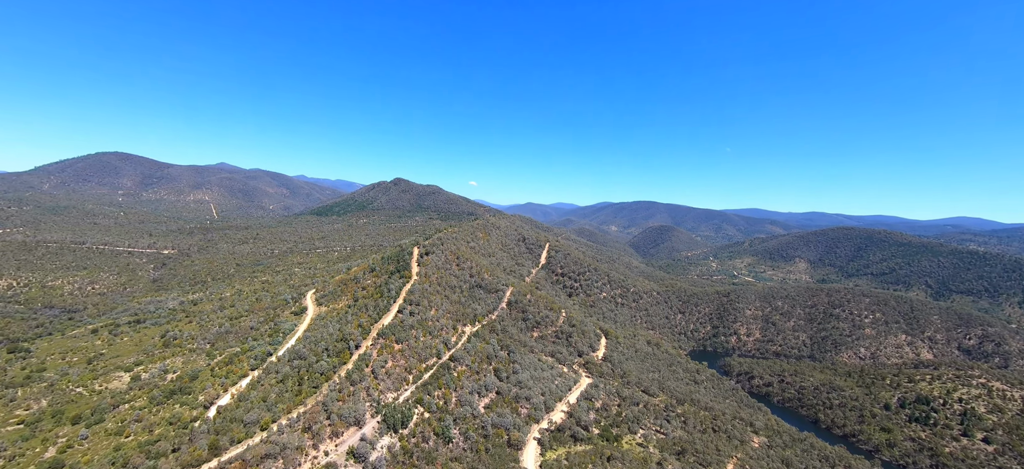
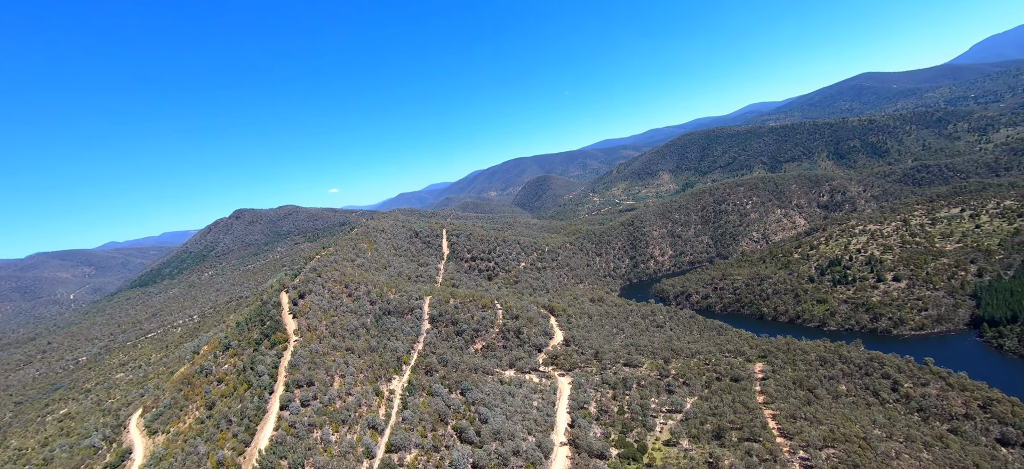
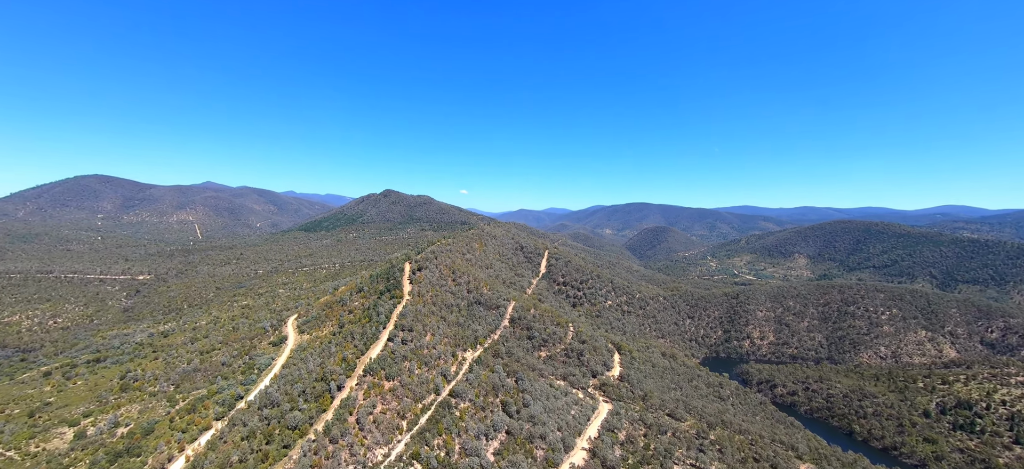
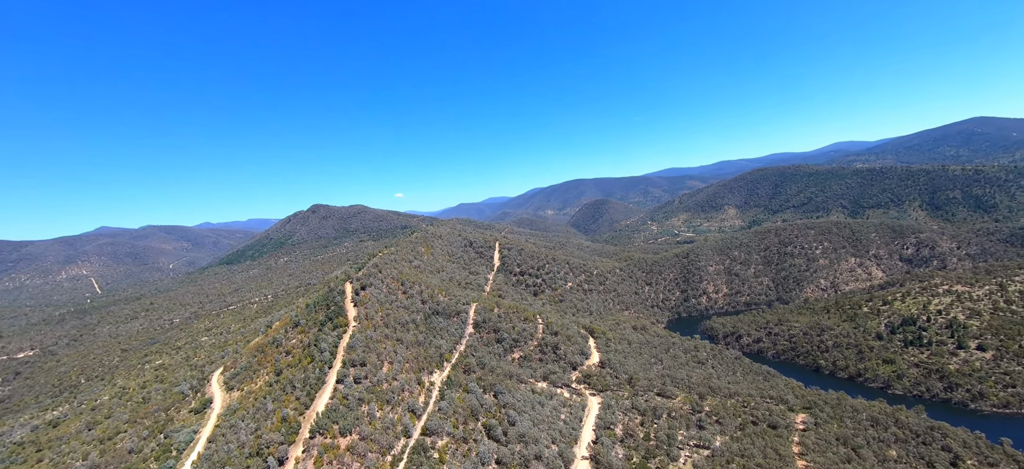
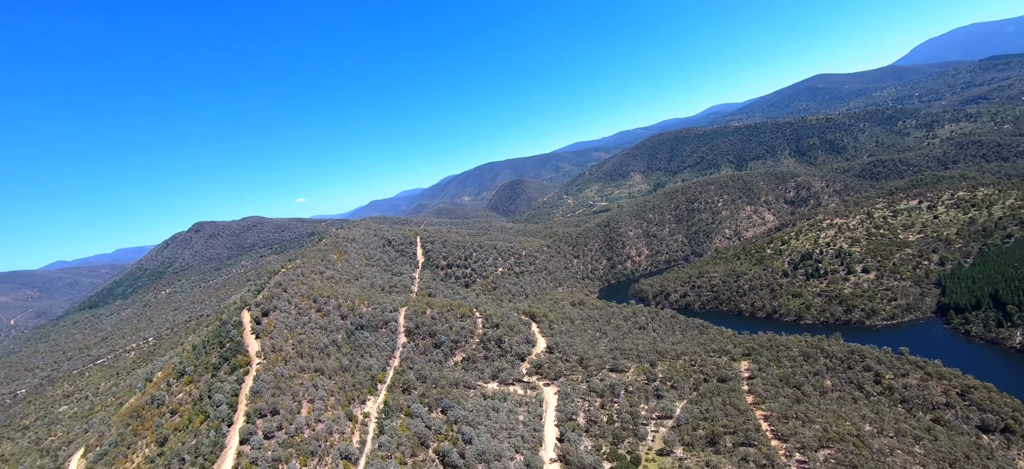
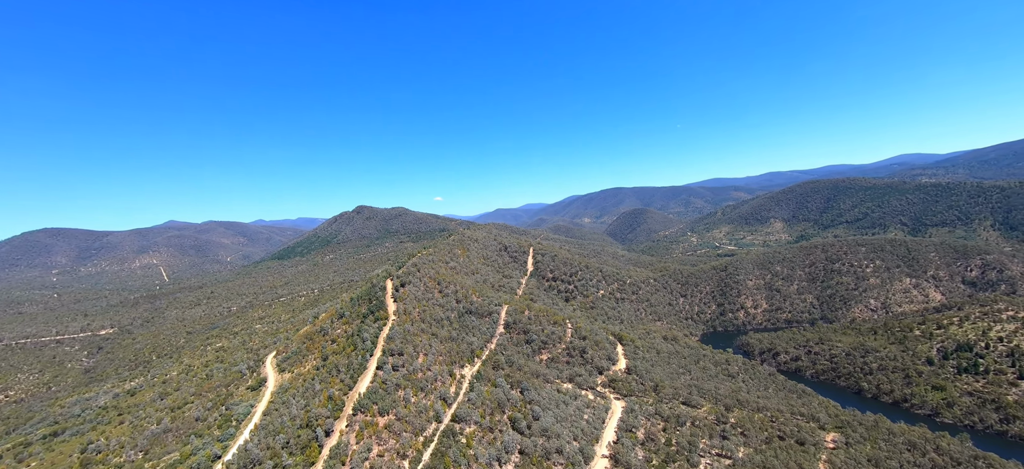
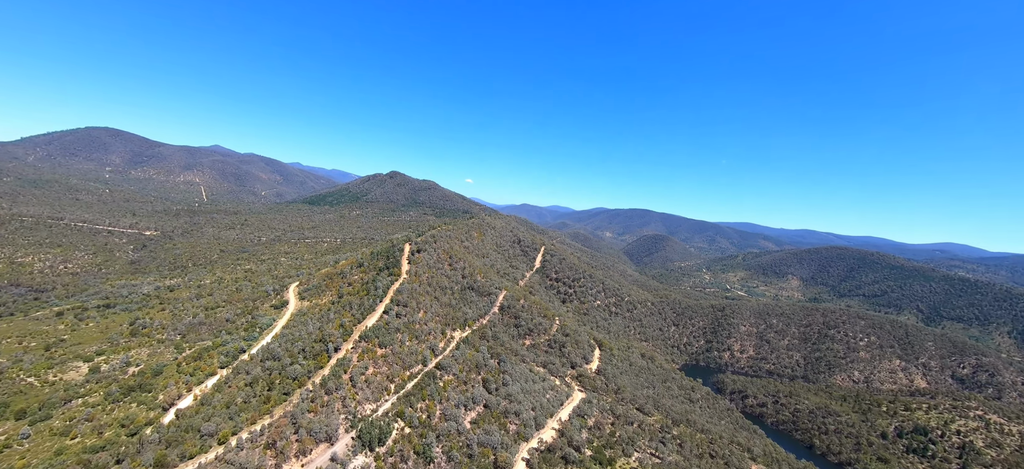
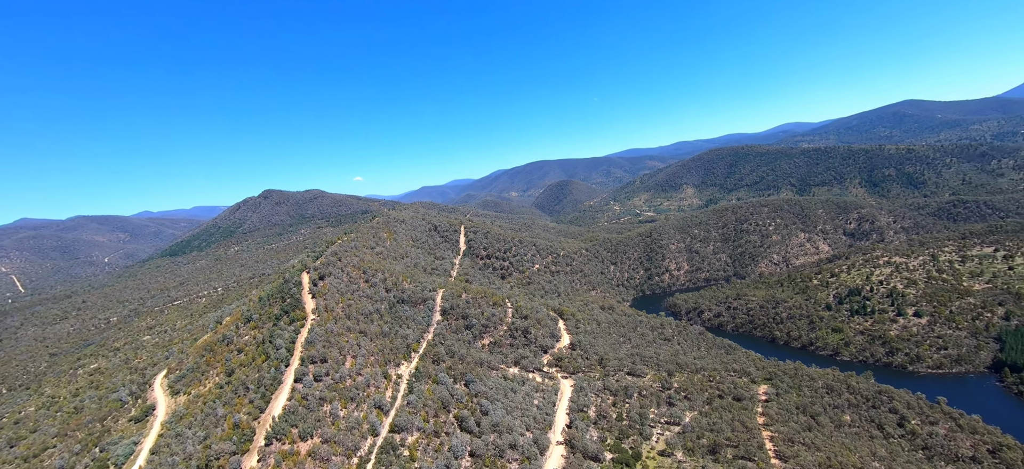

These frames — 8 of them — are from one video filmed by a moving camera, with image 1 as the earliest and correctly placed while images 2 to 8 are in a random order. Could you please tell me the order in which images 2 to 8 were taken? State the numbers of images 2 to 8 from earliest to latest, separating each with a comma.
7, 3, 6, 4, 8, 2, 5
